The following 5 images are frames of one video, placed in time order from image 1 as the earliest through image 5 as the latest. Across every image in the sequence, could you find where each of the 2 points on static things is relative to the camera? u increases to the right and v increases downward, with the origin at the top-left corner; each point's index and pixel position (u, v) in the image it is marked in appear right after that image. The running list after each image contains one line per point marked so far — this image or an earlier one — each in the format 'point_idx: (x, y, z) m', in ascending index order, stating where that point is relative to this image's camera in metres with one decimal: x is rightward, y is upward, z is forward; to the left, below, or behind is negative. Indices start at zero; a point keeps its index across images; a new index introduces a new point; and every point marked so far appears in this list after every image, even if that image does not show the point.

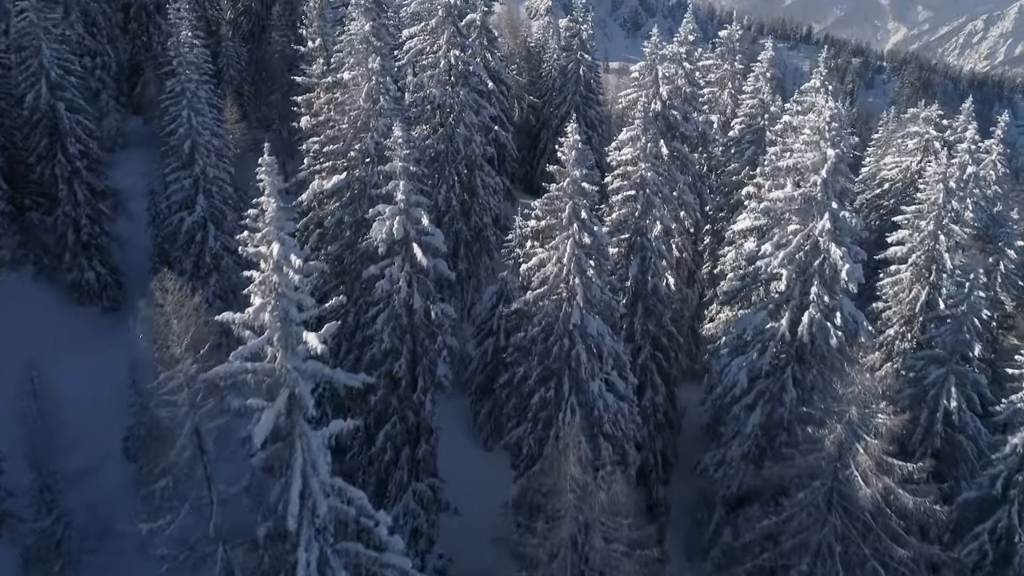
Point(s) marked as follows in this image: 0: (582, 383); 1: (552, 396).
0: (+1.8, -2.4, +19.8) m
1: (+1.0, -2.7, +19.9) m
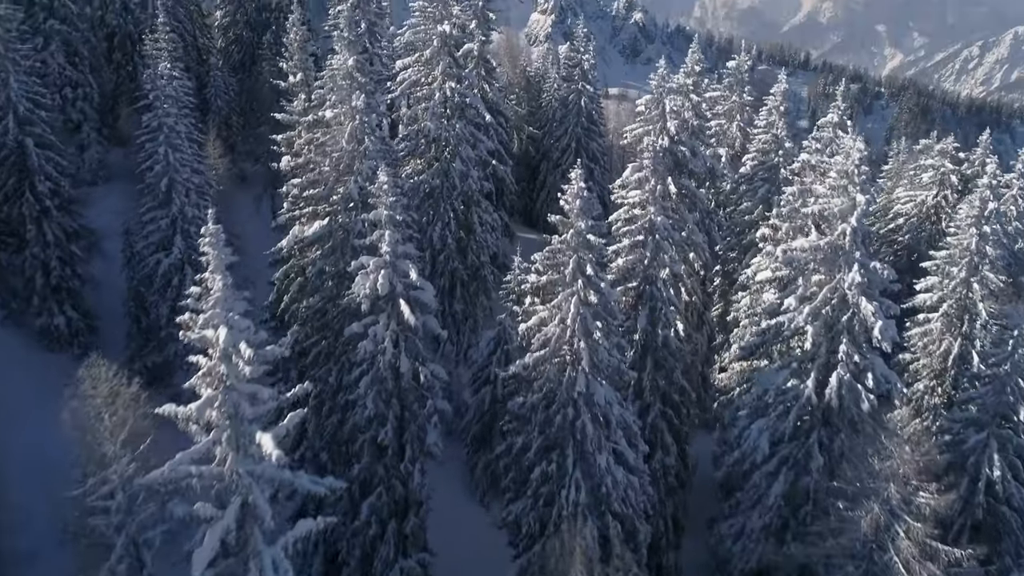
0: (+1.7, -3.8, +17.7) m
1: (+1.0, -4.1, +17.8) m
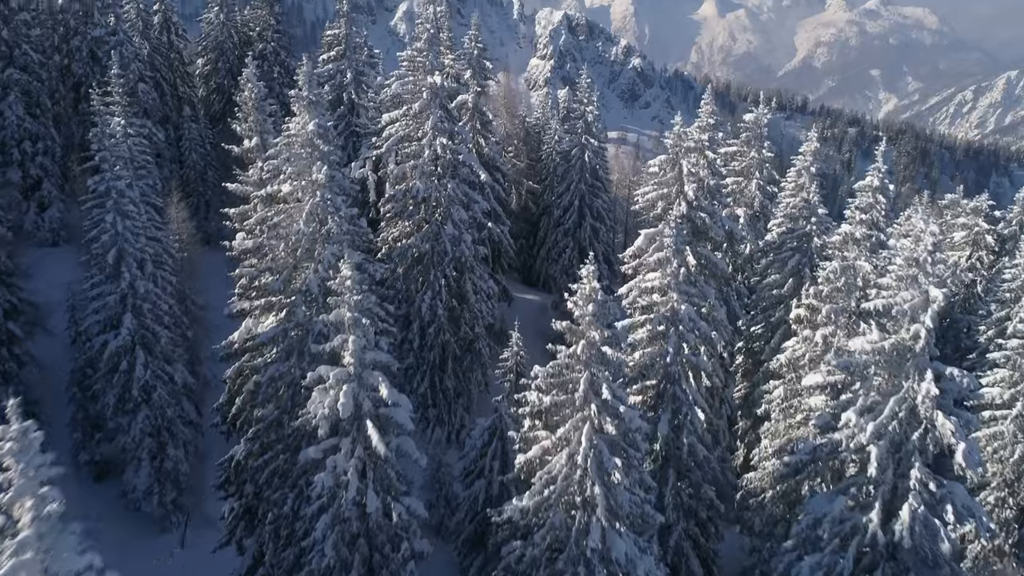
0: (+1.6, -6.0, +13.9) m
1: (+0.9, -6.3, +14.0) m
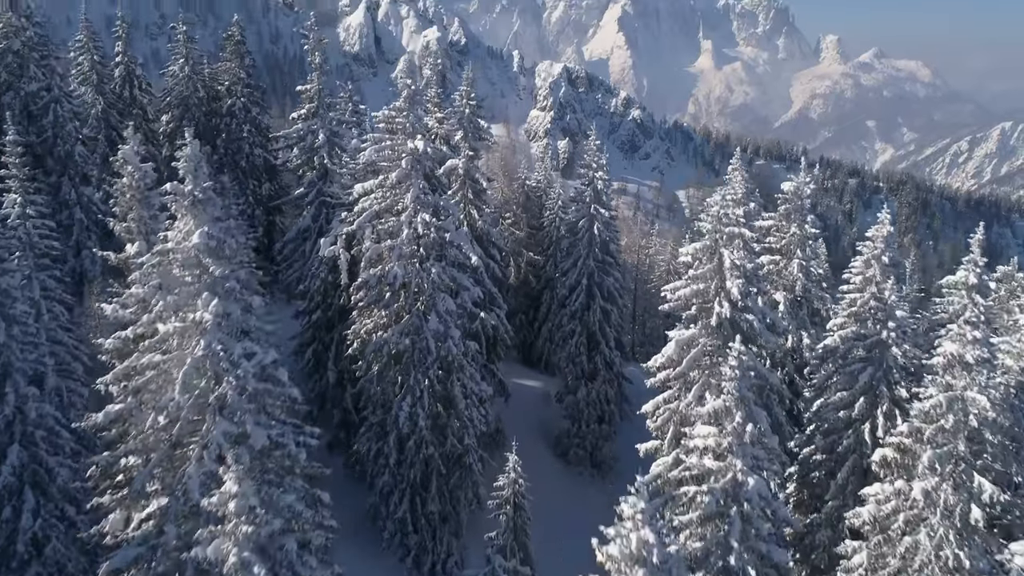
0: (+1.5, -8.4, +8.0) m
1: (+0.8, -8.7, +8.1) m
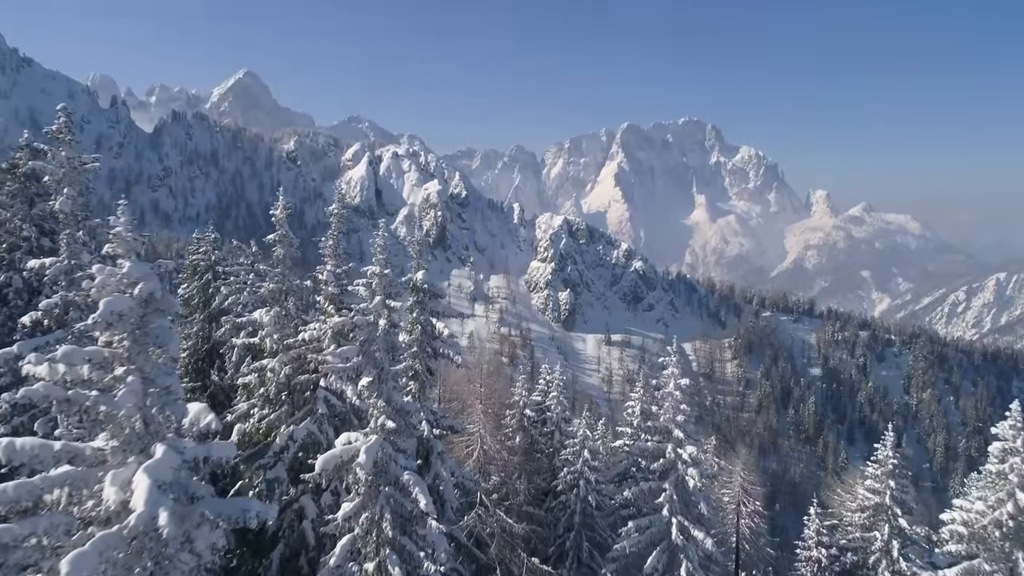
0: (+1.2, -11.4, -12.1) m
1: (+0.4, -11.7, -12.1) m
